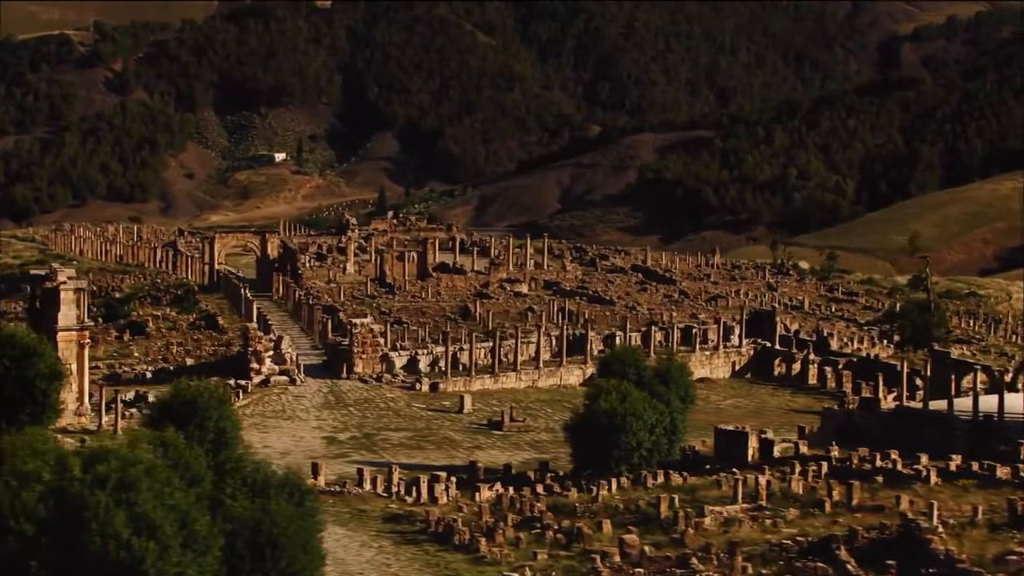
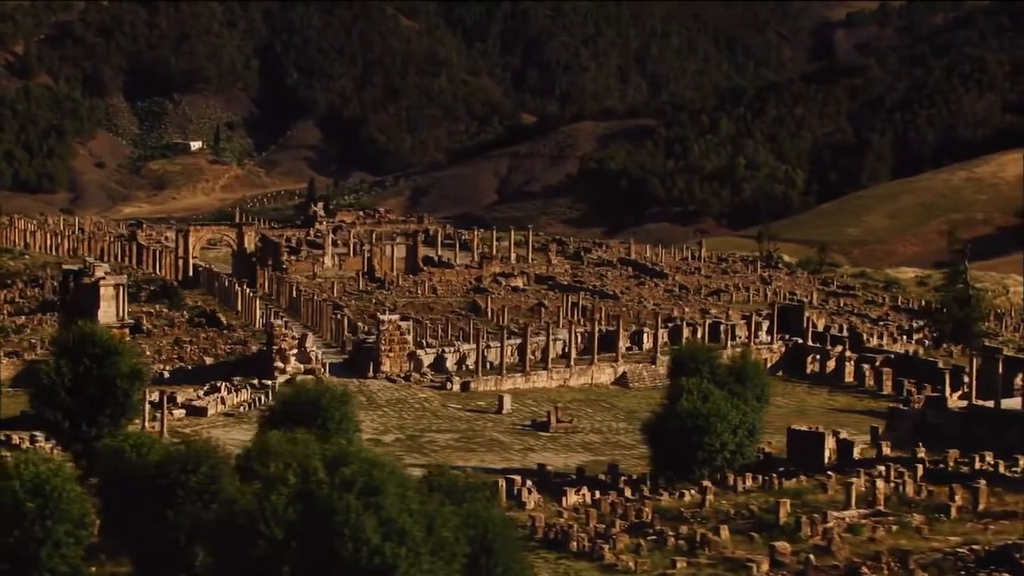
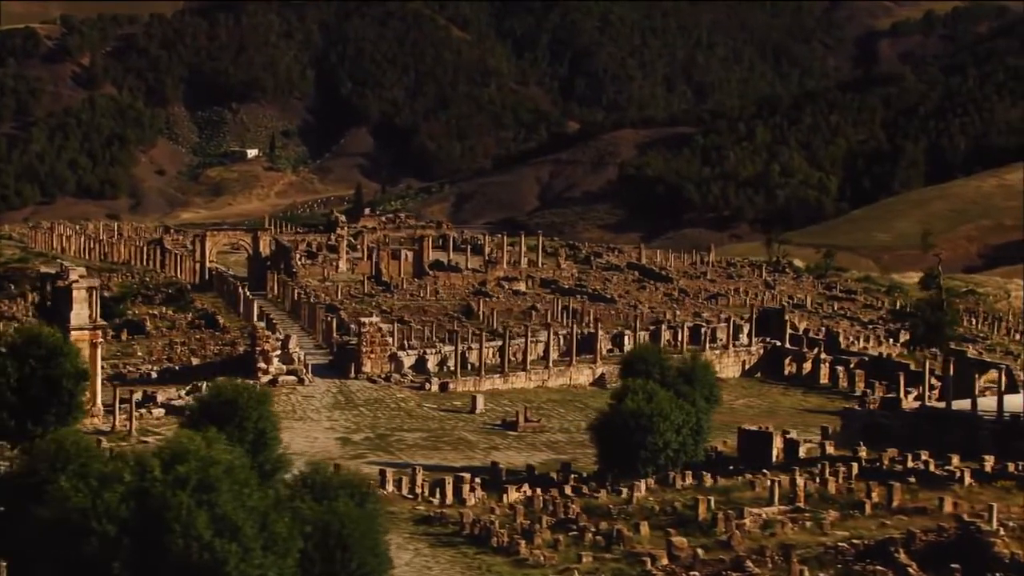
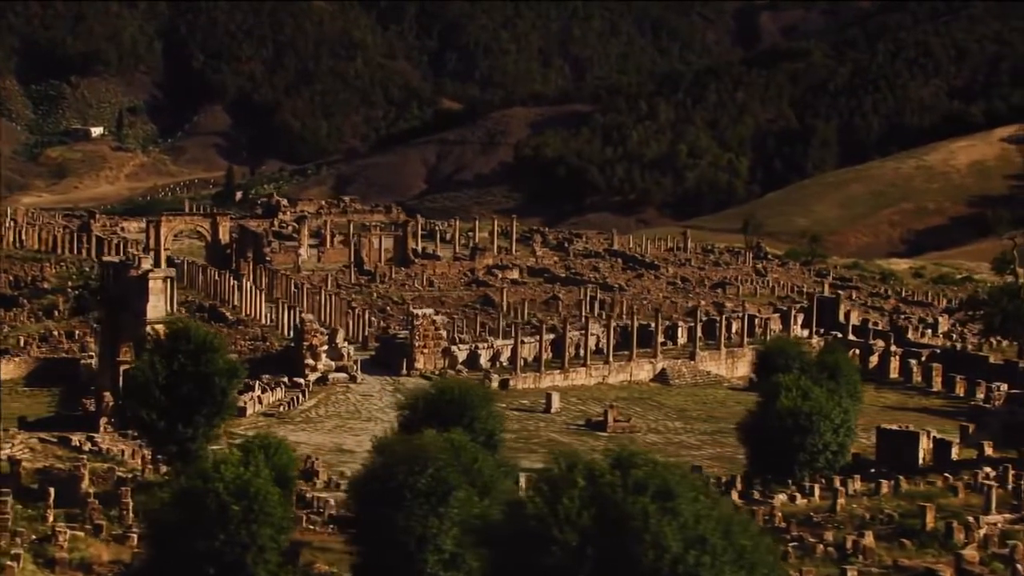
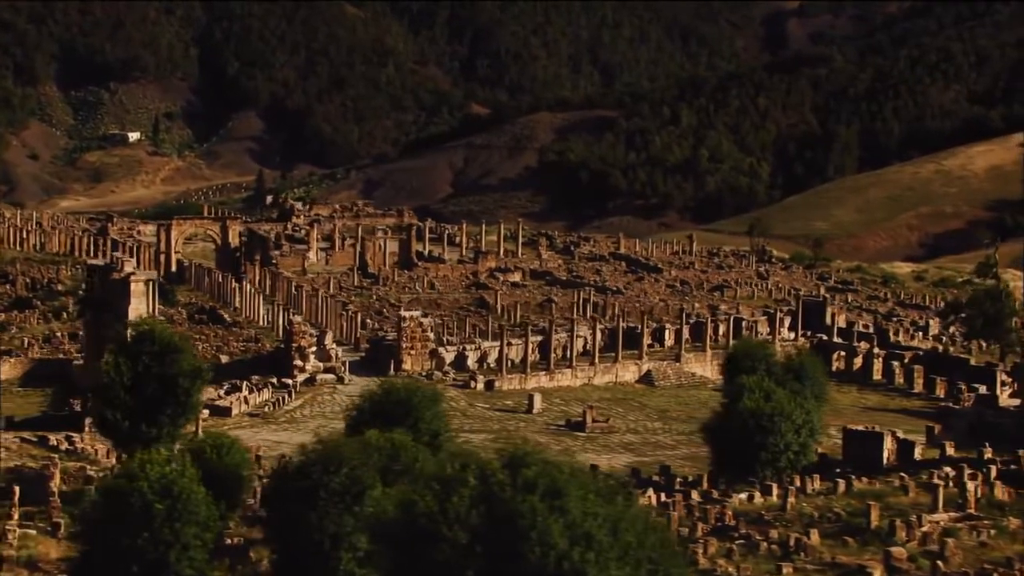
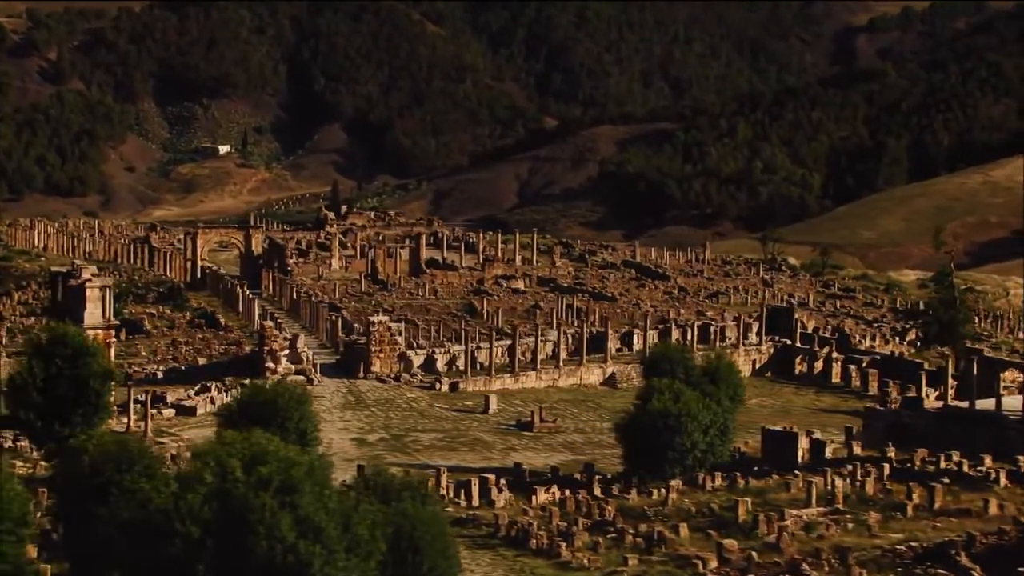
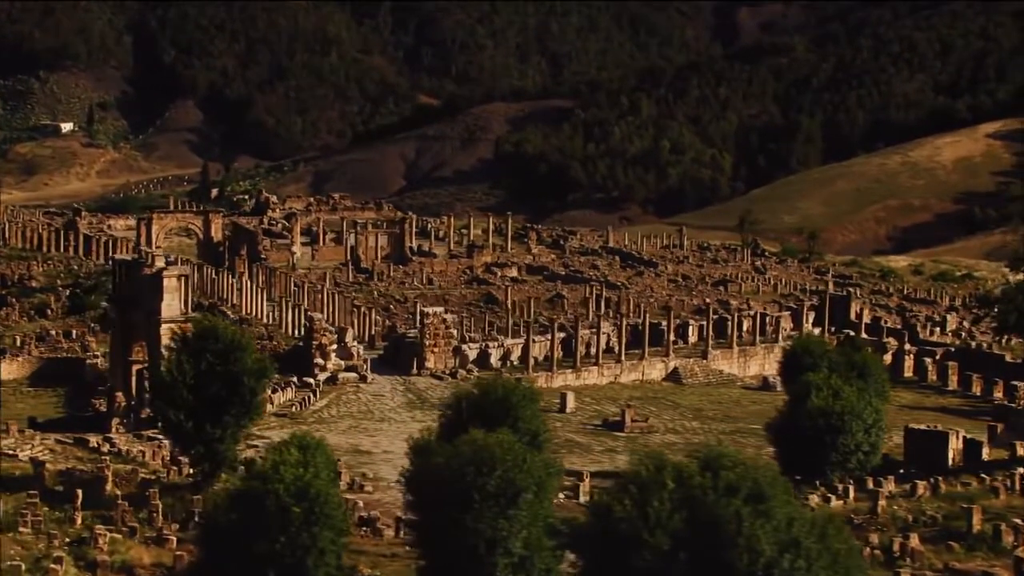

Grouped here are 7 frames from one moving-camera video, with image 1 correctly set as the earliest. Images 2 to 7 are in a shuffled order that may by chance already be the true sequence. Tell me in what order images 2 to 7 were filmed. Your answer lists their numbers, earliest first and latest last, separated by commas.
3, 6, 2, 5, 4, 7
